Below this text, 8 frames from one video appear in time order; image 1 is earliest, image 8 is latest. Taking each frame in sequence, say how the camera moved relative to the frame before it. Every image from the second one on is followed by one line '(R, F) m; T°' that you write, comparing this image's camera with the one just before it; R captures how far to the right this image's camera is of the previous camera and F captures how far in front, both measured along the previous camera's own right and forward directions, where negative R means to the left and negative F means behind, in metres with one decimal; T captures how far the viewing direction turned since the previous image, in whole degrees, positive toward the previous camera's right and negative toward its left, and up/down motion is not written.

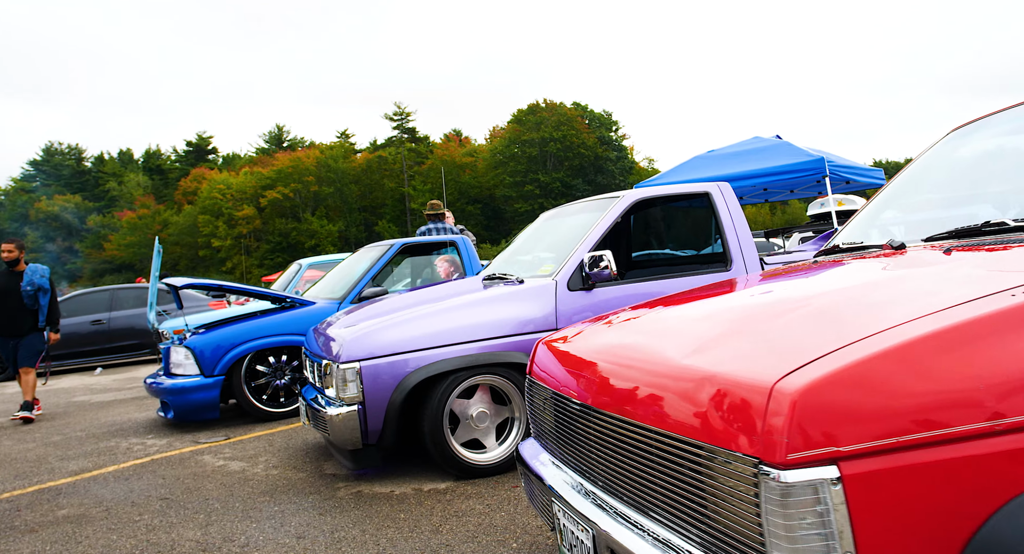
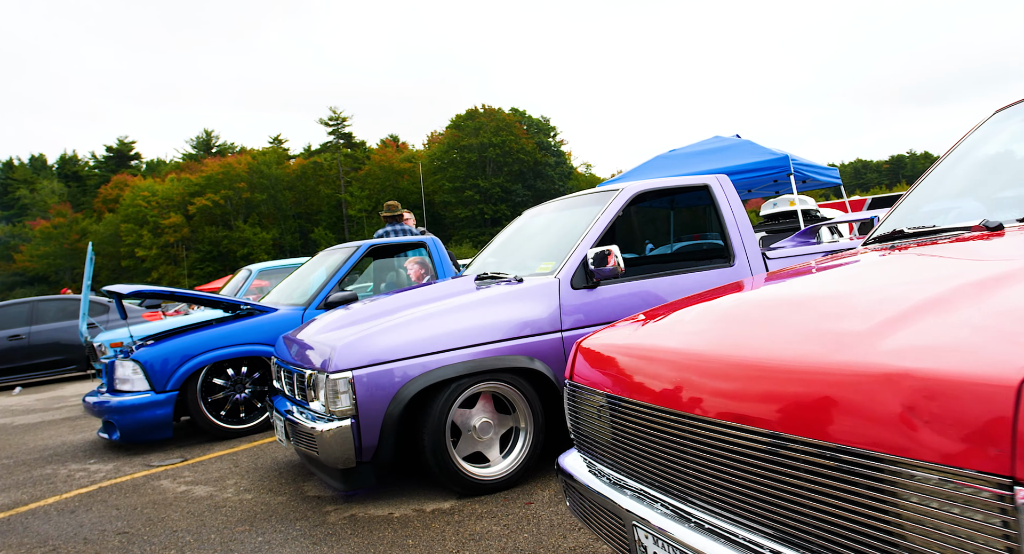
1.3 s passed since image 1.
(-0.3, +0.3) m; +5°
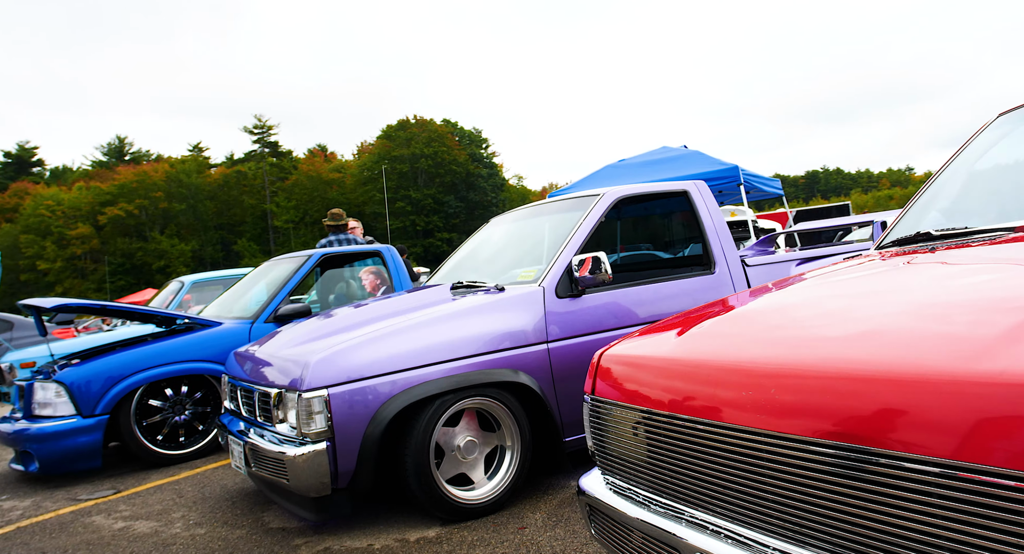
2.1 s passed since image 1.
(-0.3, +0.2) m; +6°
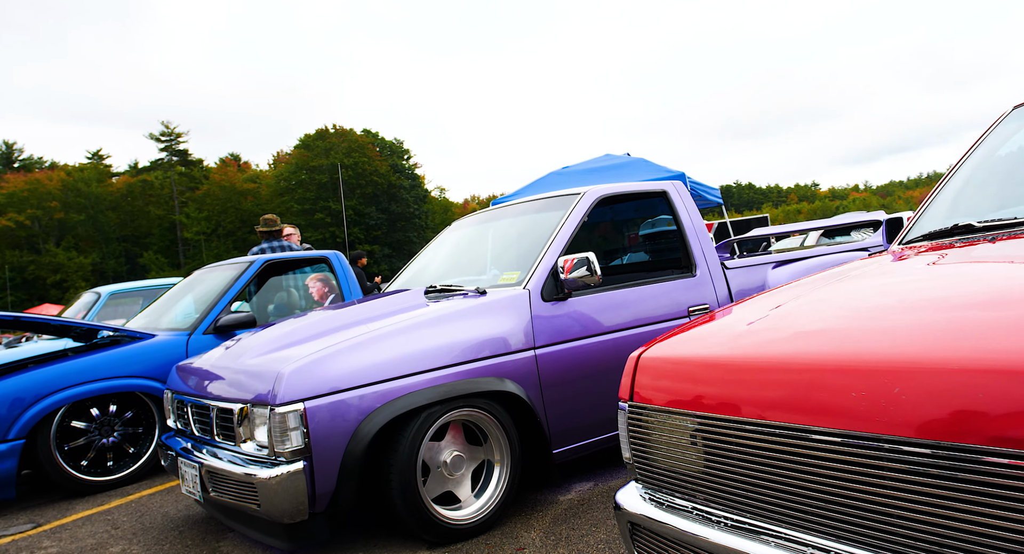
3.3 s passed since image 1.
(-0.3, +0.2) m; +7°
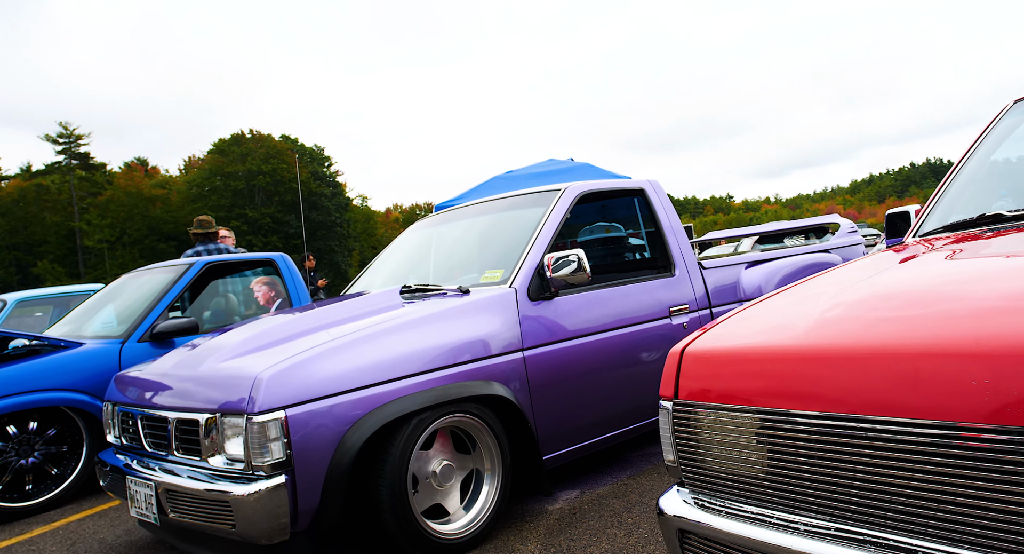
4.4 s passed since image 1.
(-0.3, +0.2) m; +6°
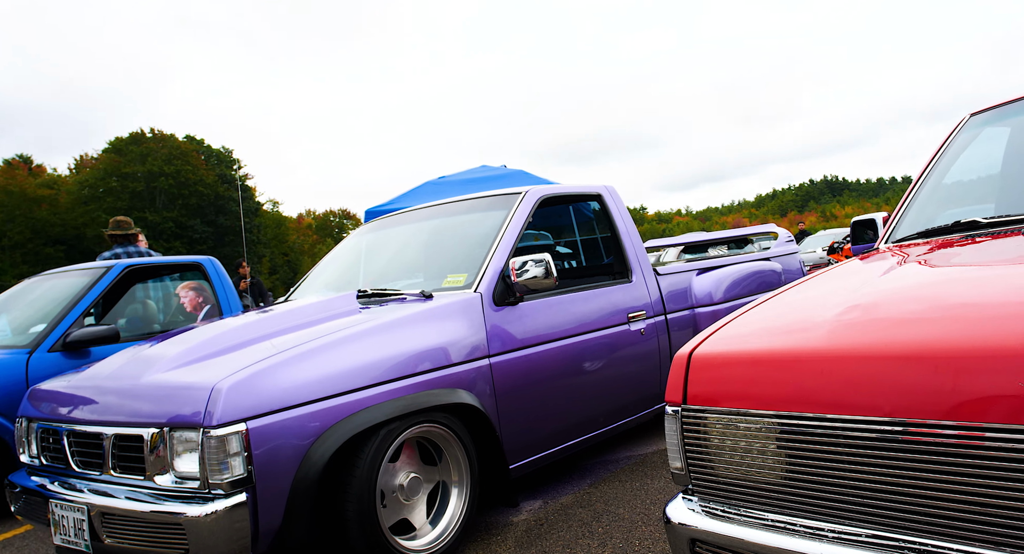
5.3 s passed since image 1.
(-0.2, +0.1) m; +7°
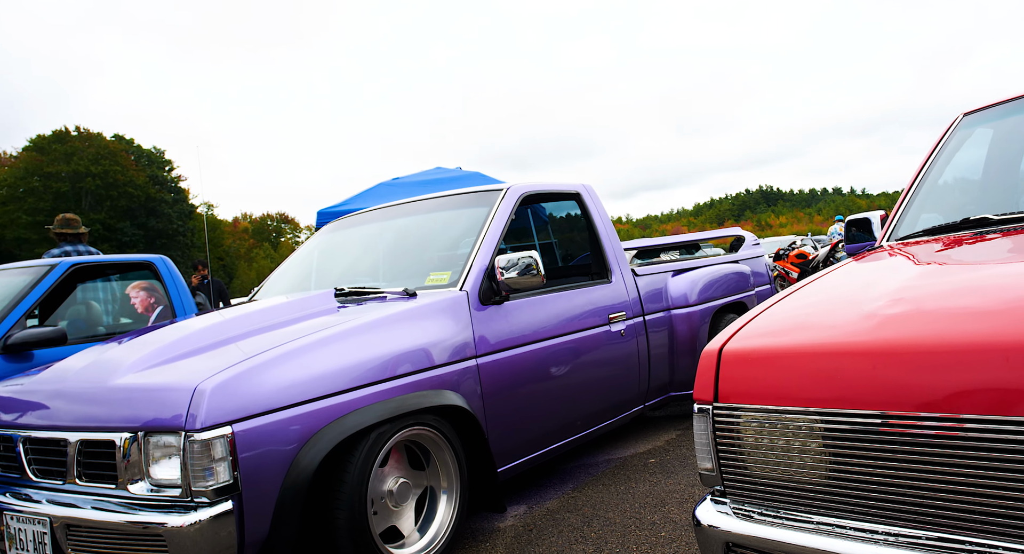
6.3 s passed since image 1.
(-0.2, +0.1) m; +5°
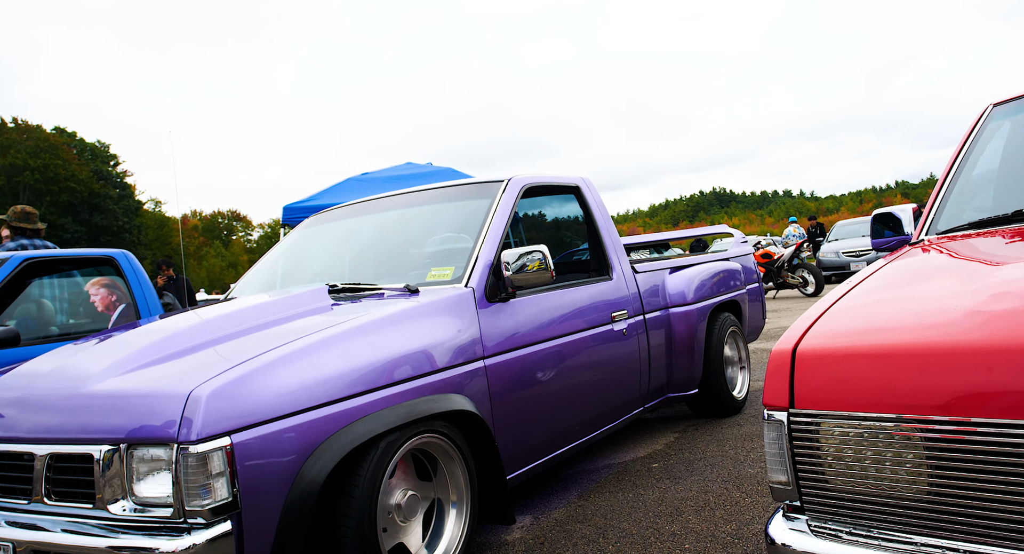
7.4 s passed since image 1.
(-0.2, +0.2) m; +4°
